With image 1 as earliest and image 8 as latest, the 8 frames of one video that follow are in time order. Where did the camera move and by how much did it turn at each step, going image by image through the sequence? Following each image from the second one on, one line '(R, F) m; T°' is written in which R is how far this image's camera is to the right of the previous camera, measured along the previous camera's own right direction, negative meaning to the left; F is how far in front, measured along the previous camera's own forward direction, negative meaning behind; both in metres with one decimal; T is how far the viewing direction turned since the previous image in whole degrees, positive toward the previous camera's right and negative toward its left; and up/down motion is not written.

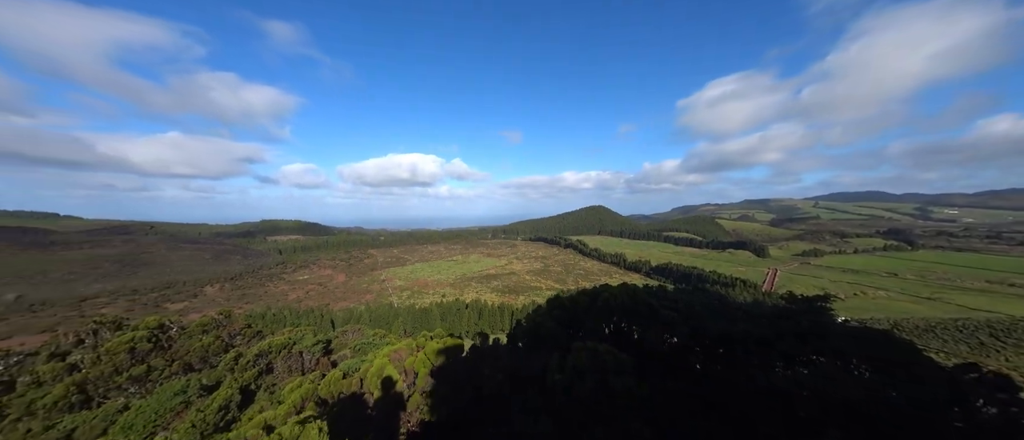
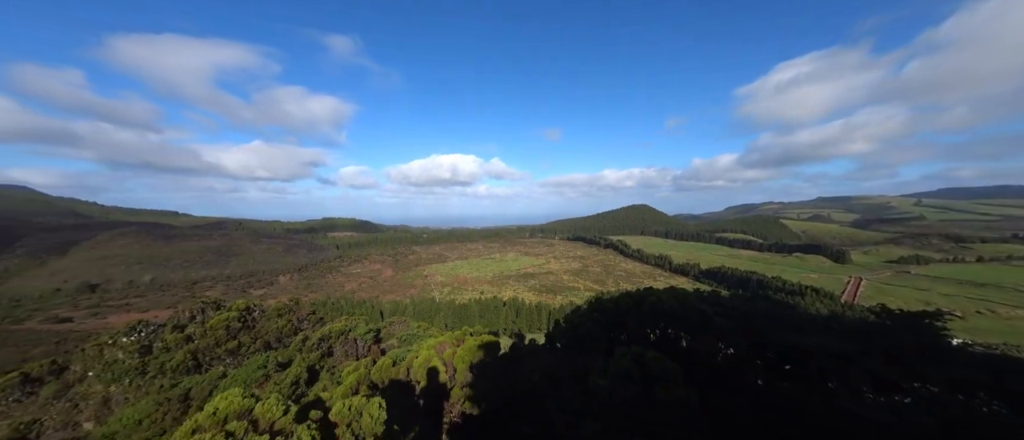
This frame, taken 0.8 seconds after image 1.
(0.0, +0.2) m; -6°
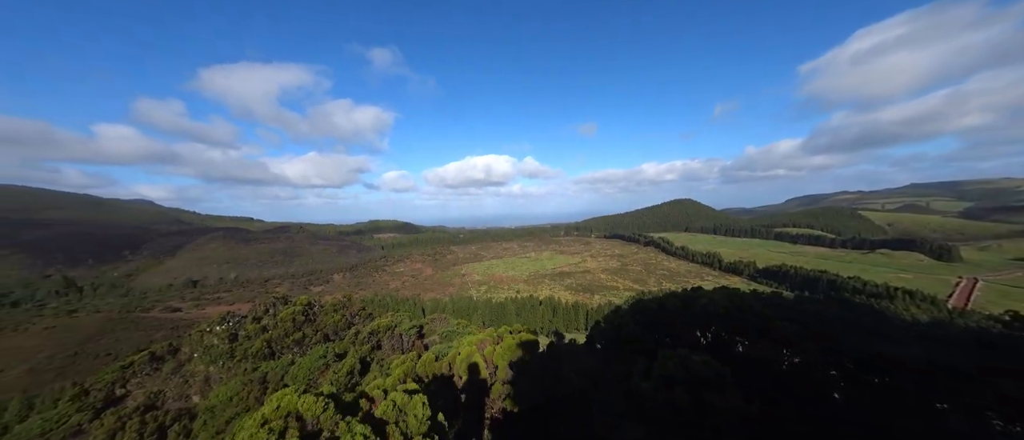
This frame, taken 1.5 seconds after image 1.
(-0.1, +0.3) m; -6°
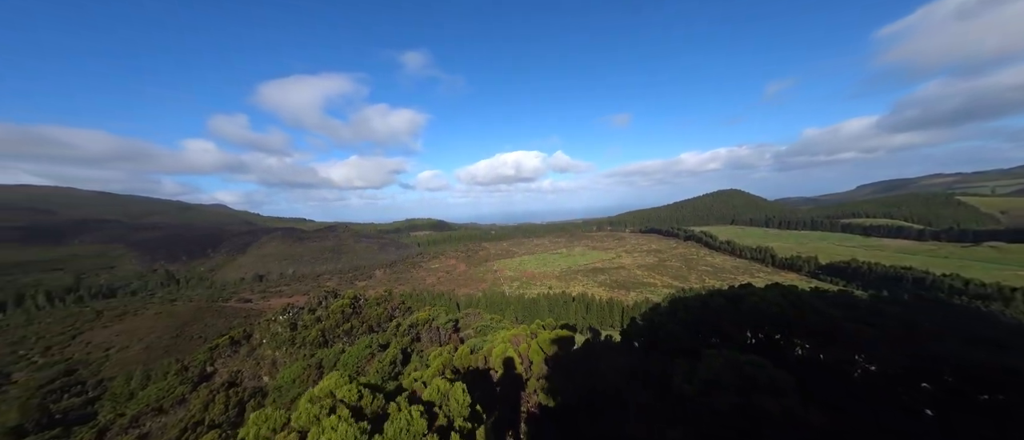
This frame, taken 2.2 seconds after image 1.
(0.0, +0.4) m; -5°
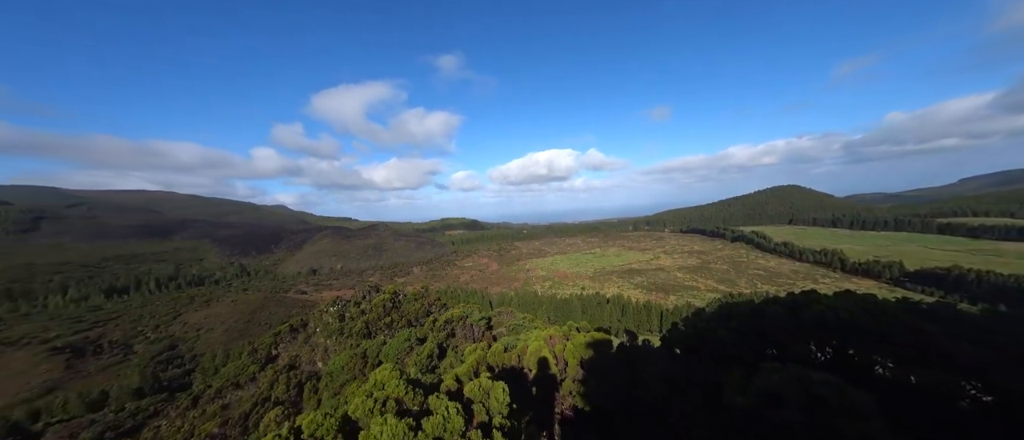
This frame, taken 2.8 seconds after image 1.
(-0.1, +0.5) m; -5°
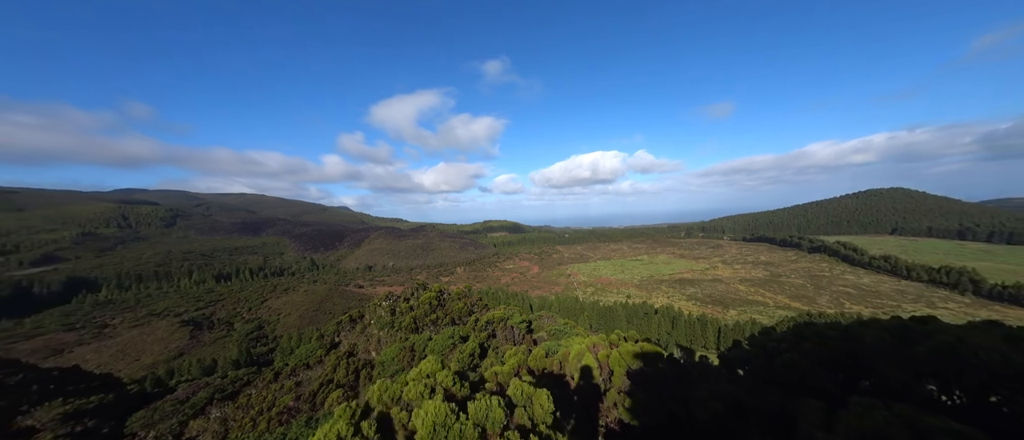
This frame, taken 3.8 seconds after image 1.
(-0.1, +0.8) m; -7°
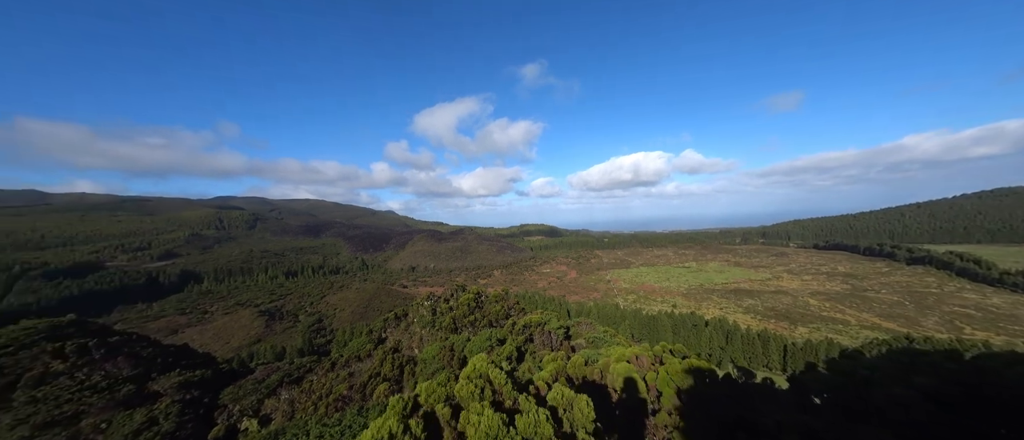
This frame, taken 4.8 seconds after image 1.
(-0.1, +1.0) m; -6°
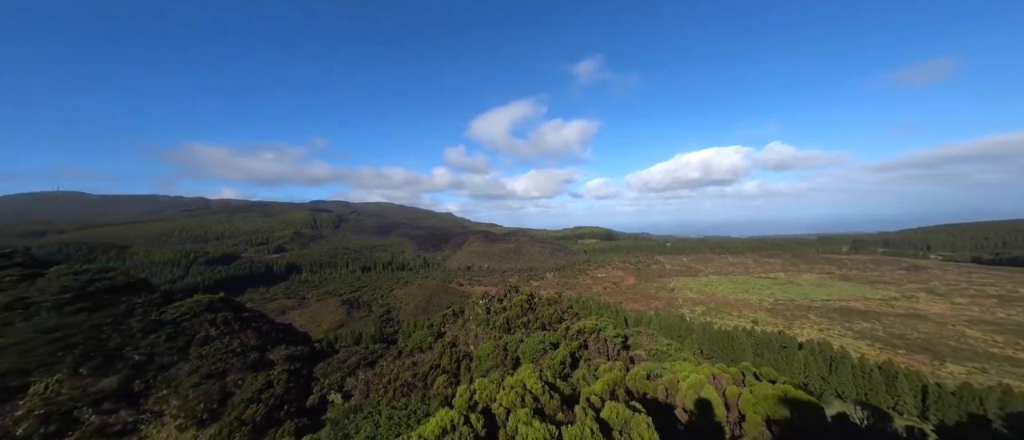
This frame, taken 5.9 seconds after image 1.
(-0.3, +1.9) m; -9°
